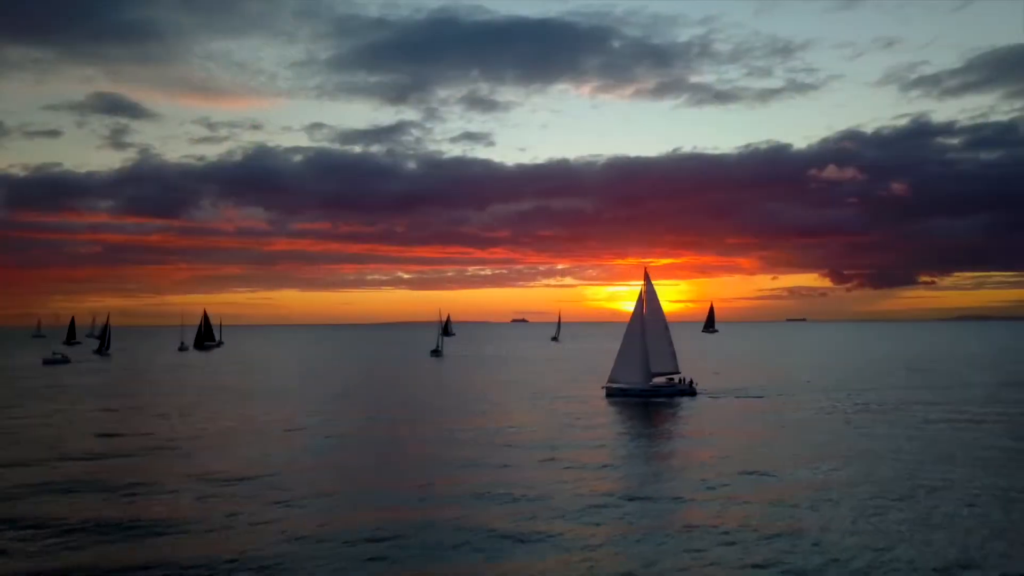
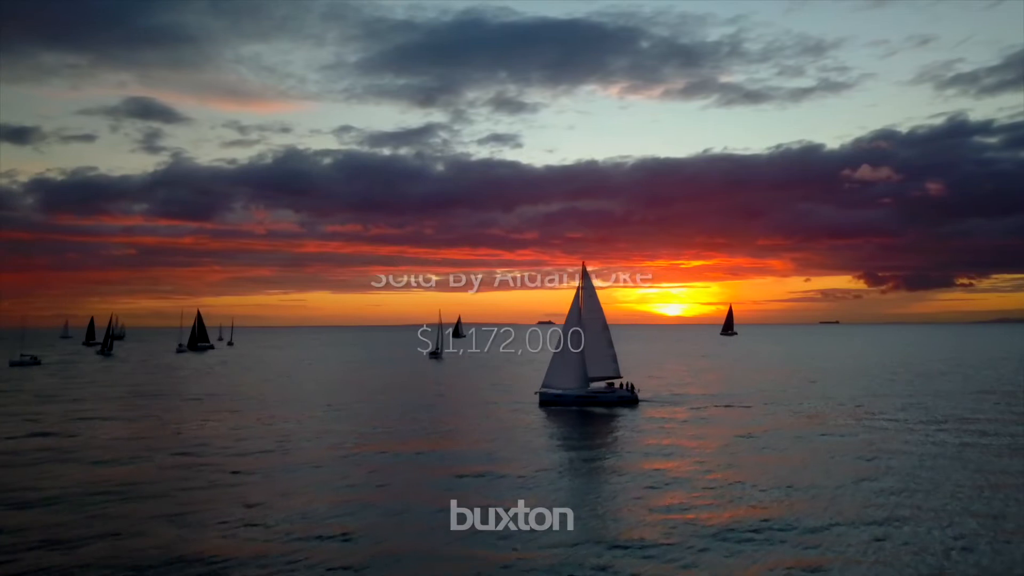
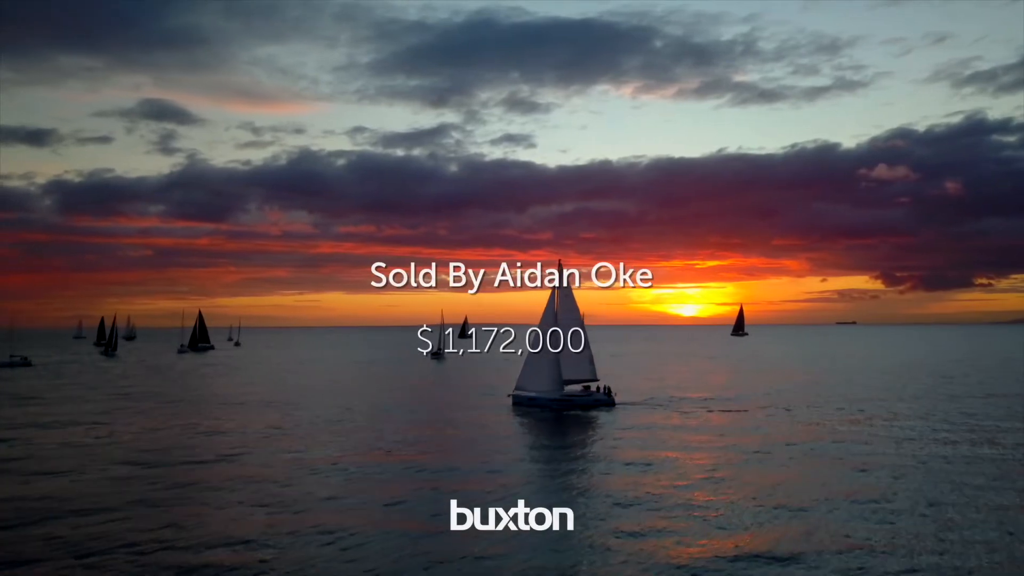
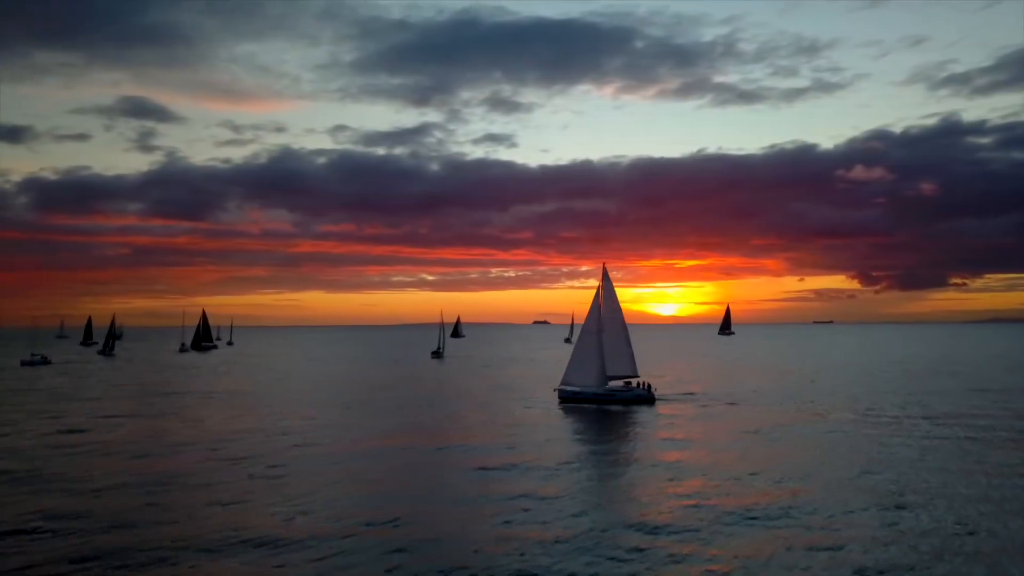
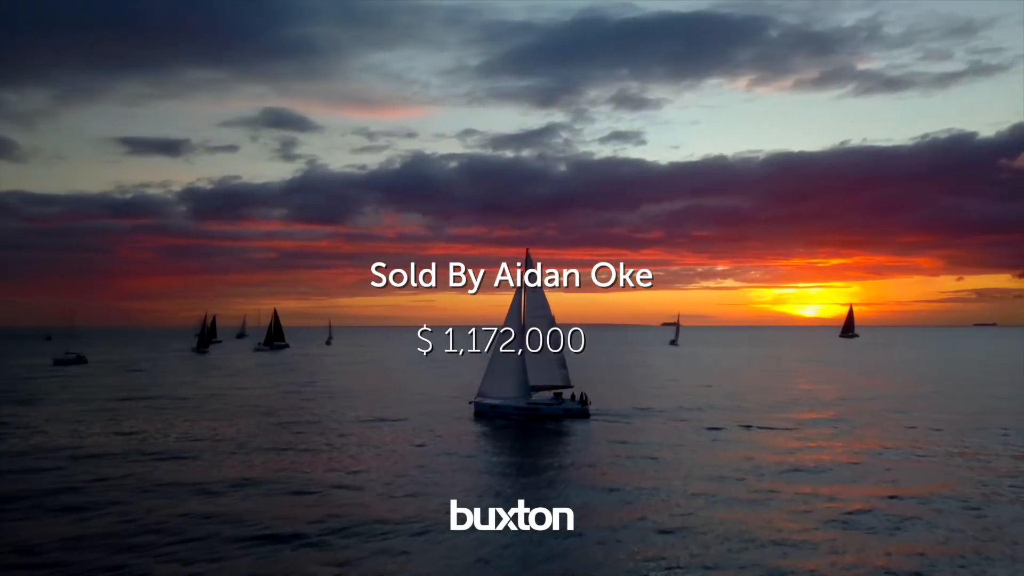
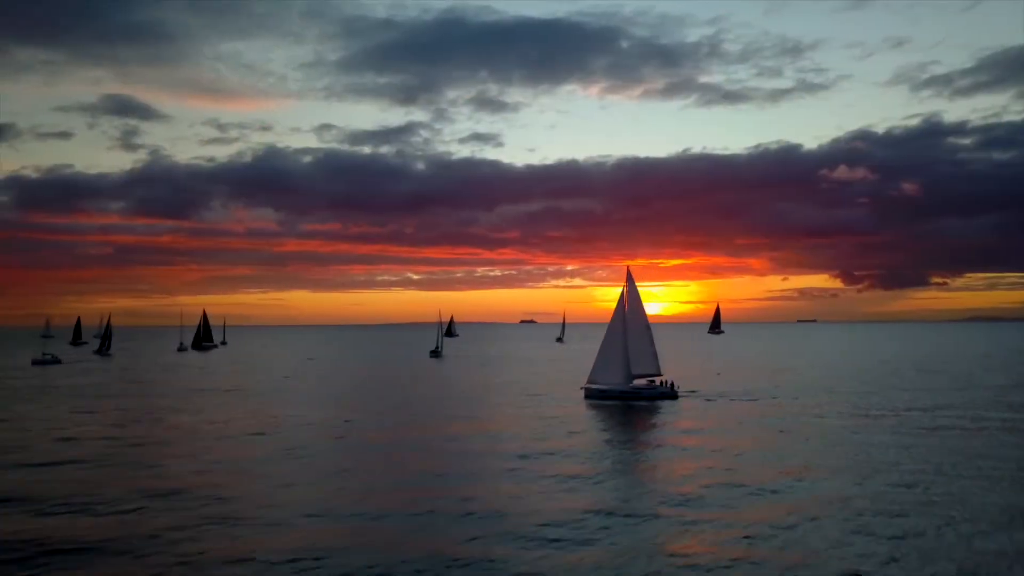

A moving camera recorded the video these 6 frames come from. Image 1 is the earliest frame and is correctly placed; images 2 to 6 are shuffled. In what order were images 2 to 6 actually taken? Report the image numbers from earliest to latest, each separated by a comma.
6, 4, 2, 3, 5
